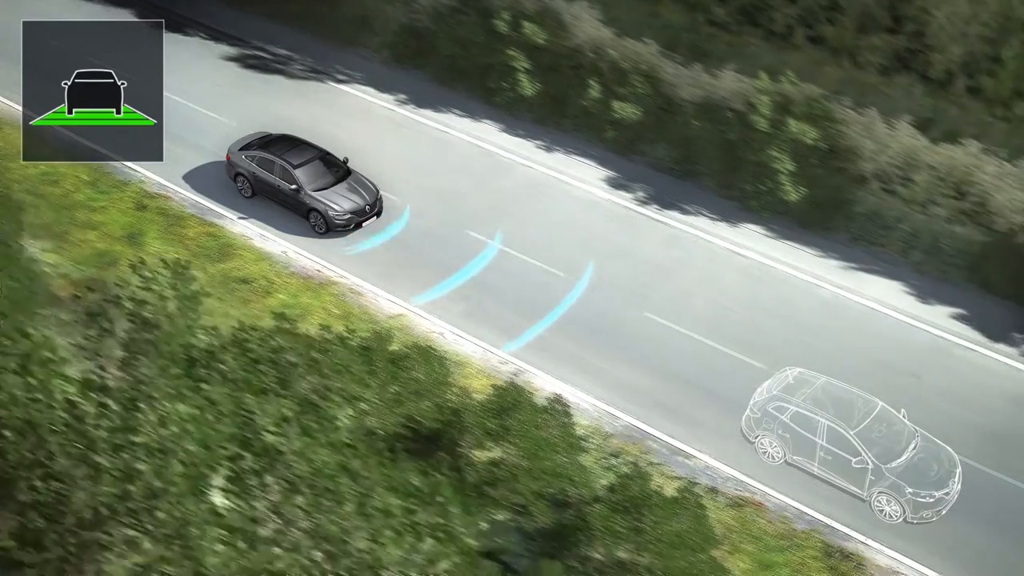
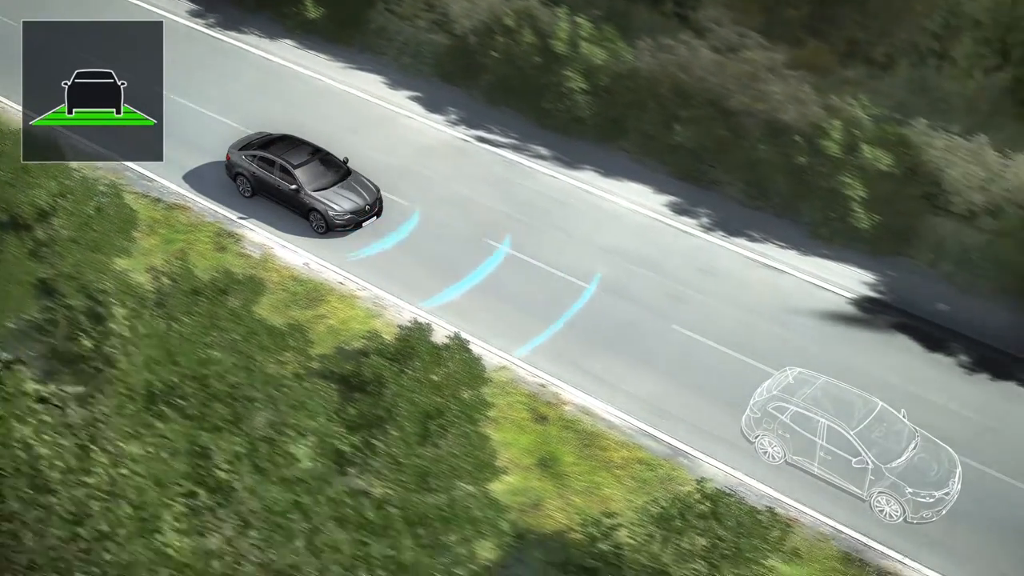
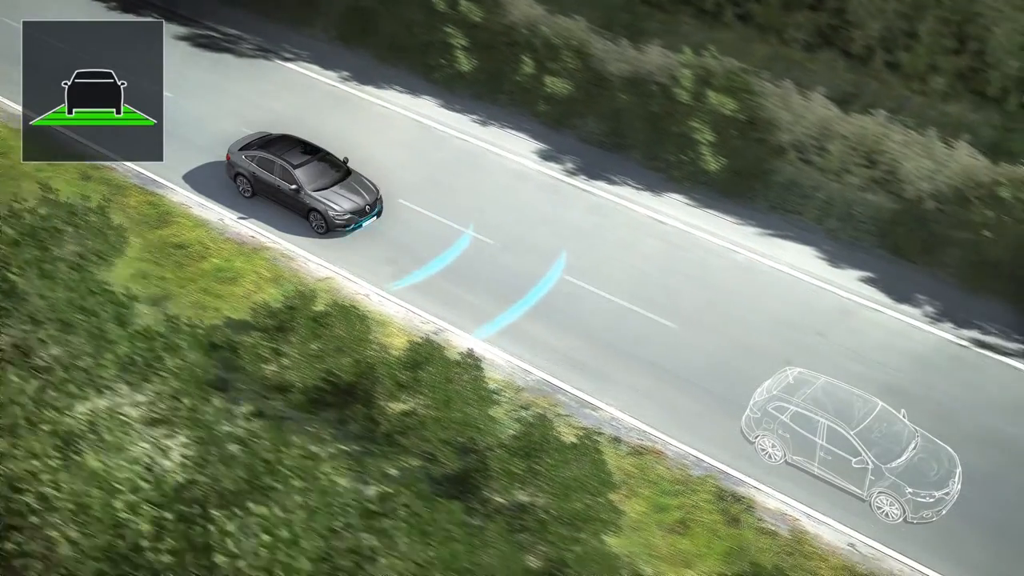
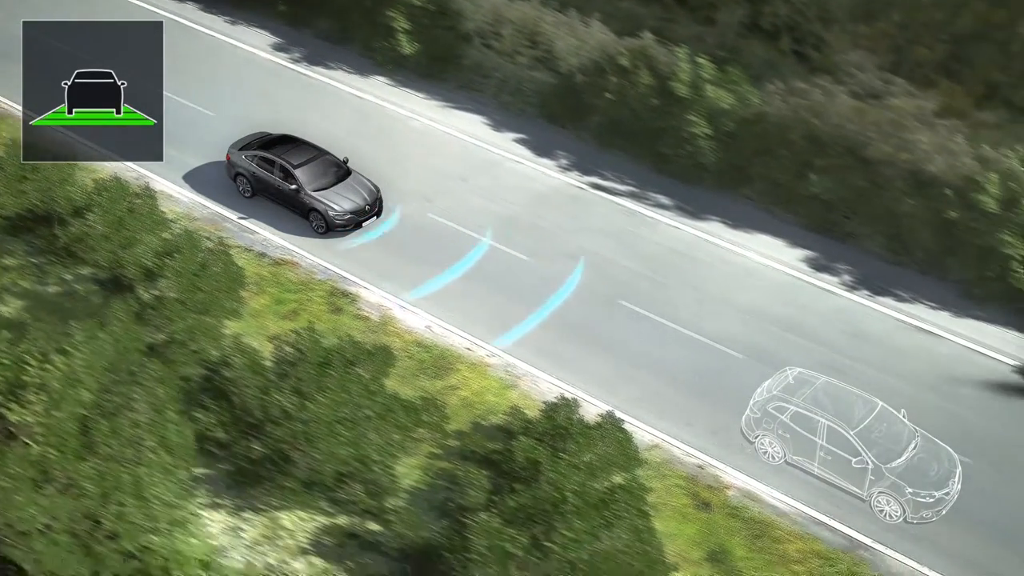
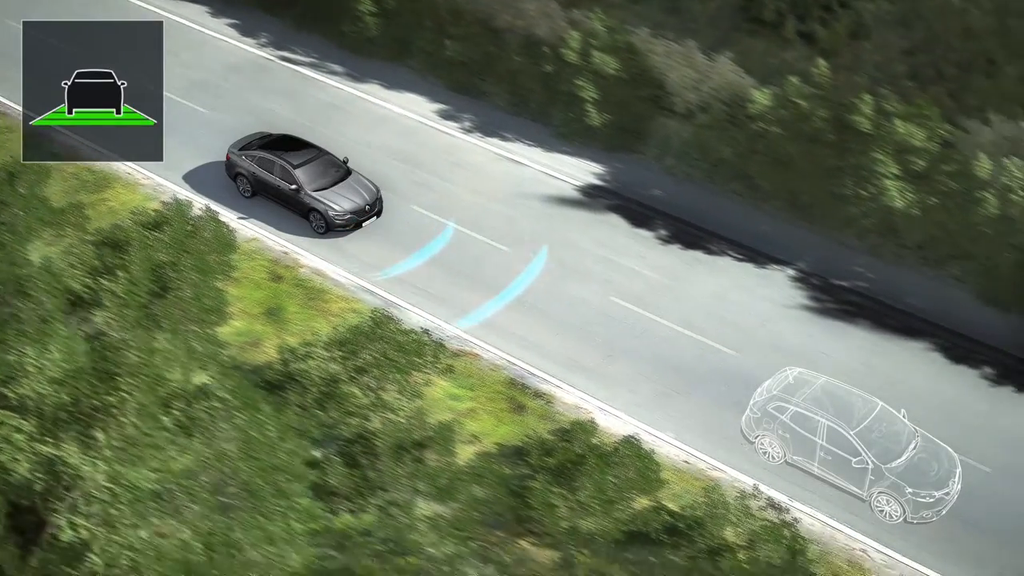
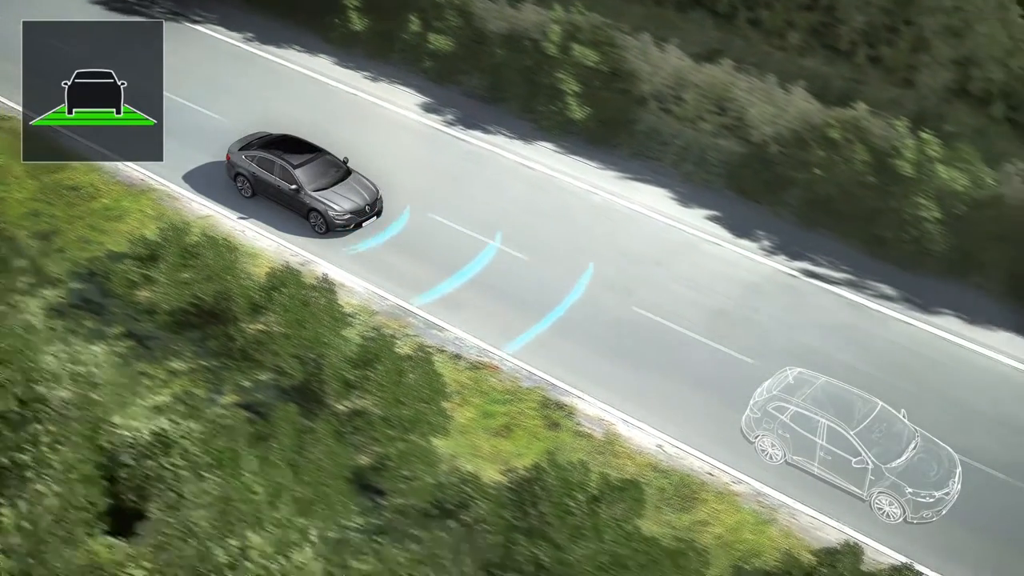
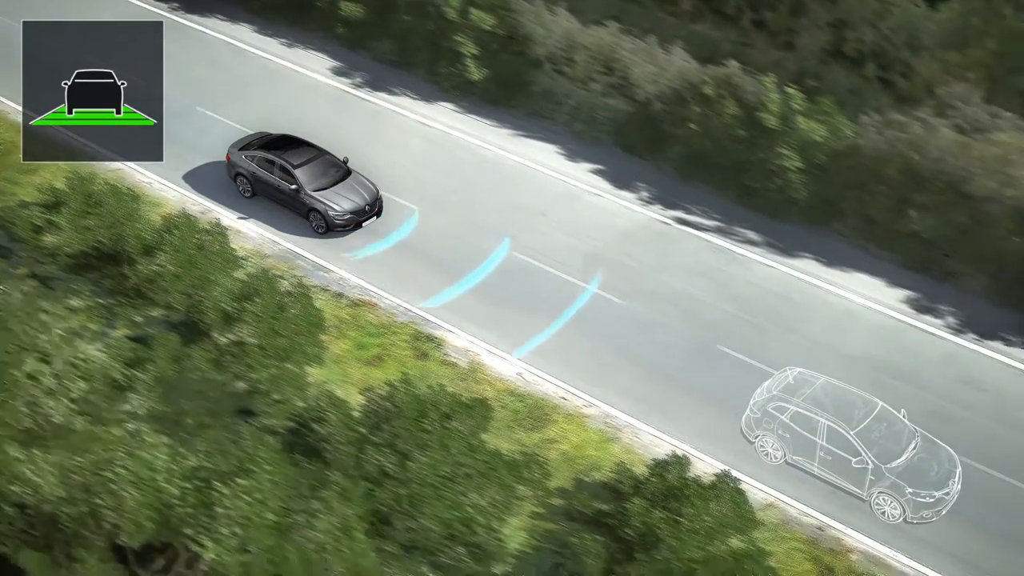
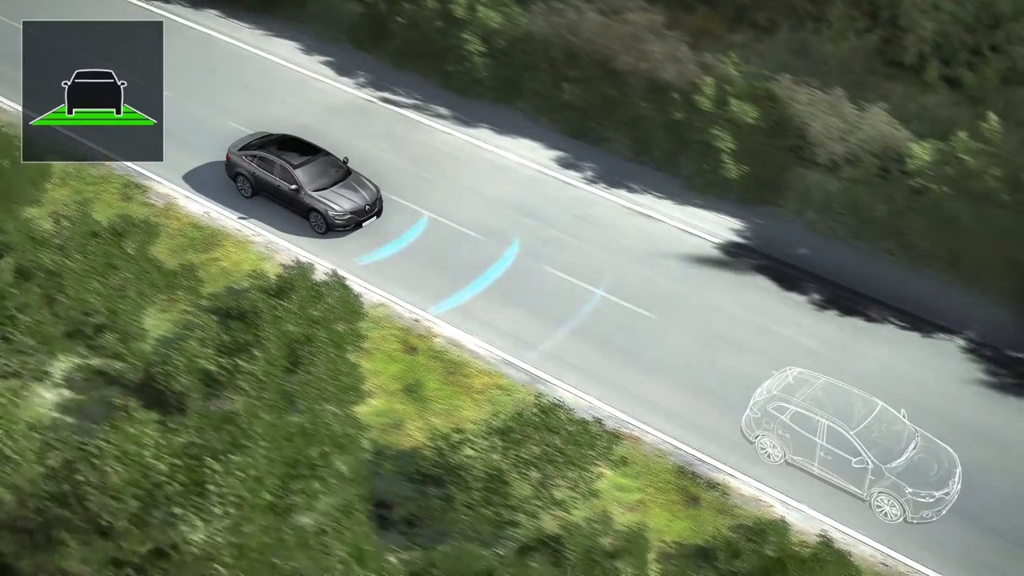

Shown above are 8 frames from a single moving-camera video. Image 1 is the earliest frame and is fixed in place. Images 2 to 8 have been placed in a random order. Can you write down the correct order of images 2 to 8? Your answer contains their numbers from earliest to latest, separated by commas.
3, 6, 7, 4, 2, 8, 5
